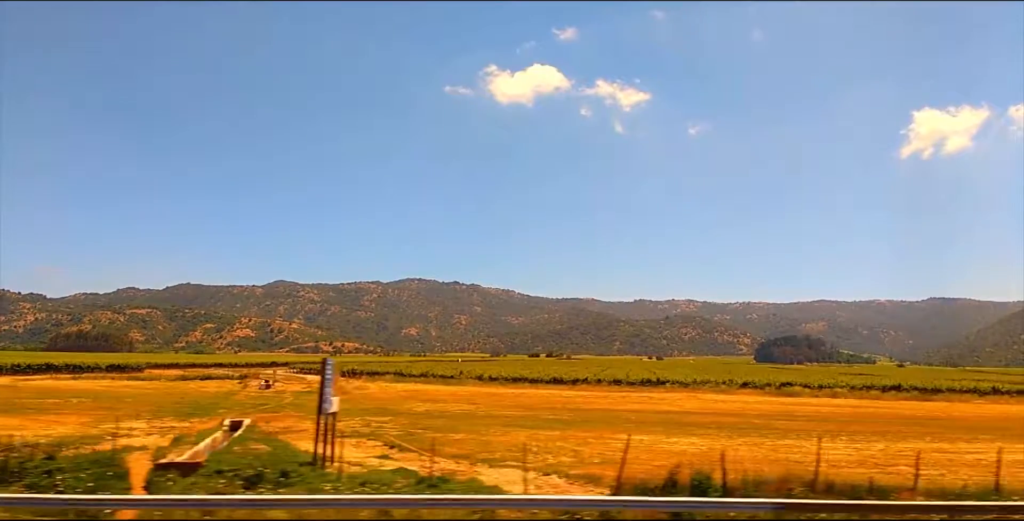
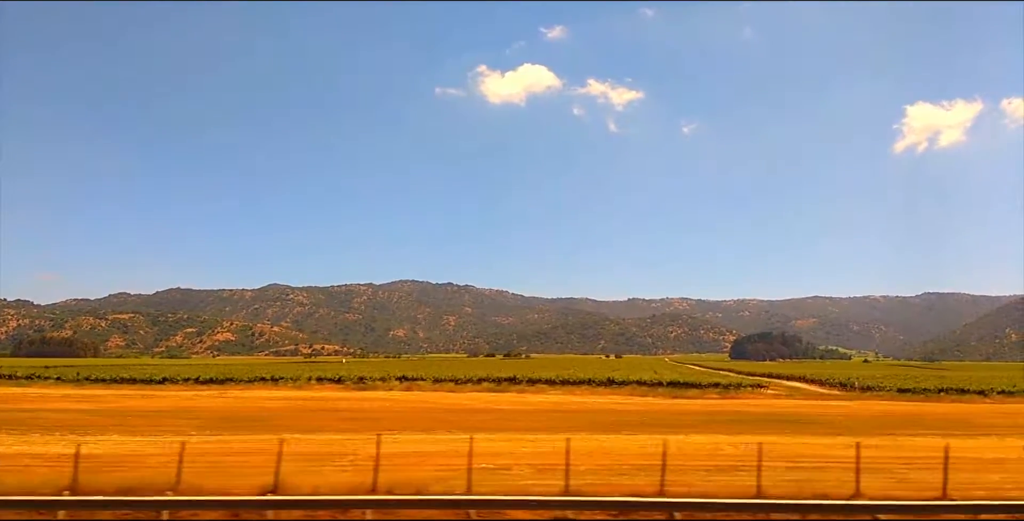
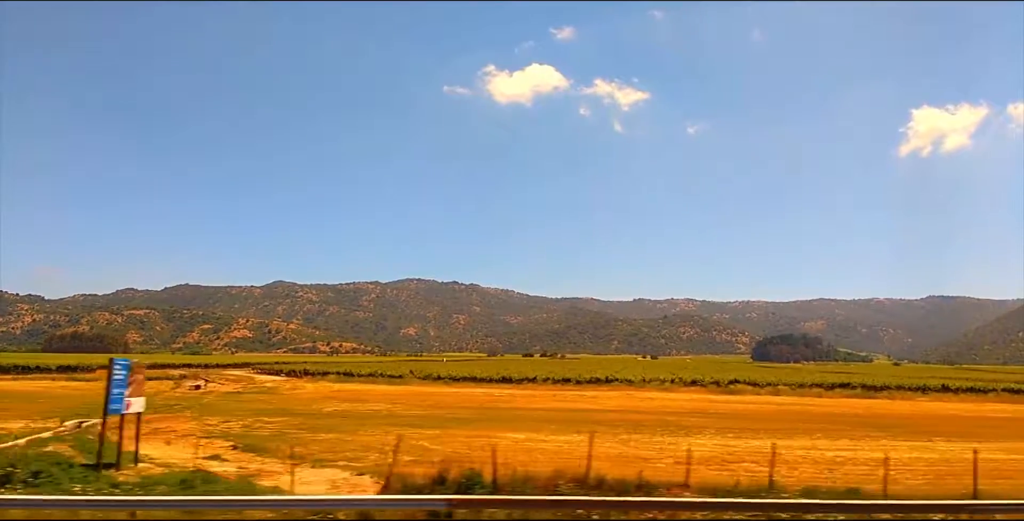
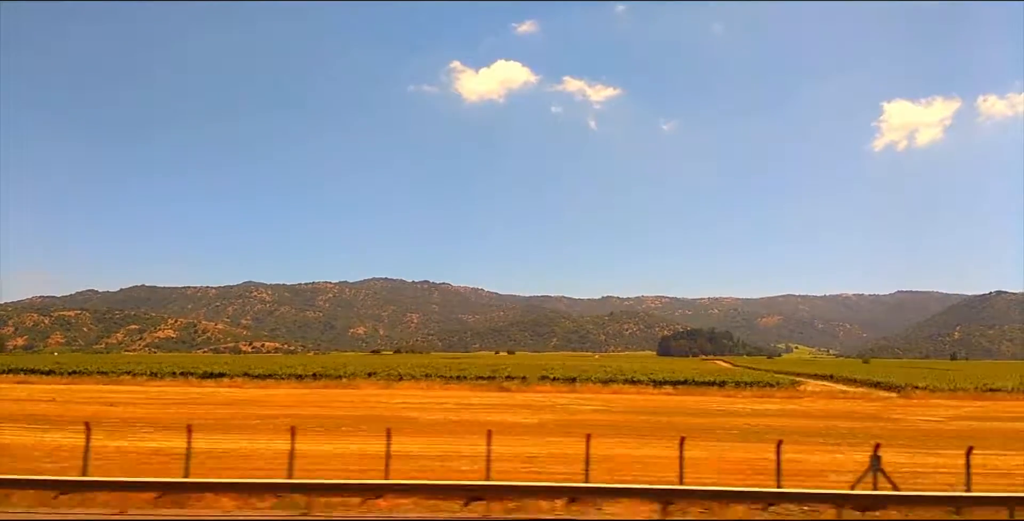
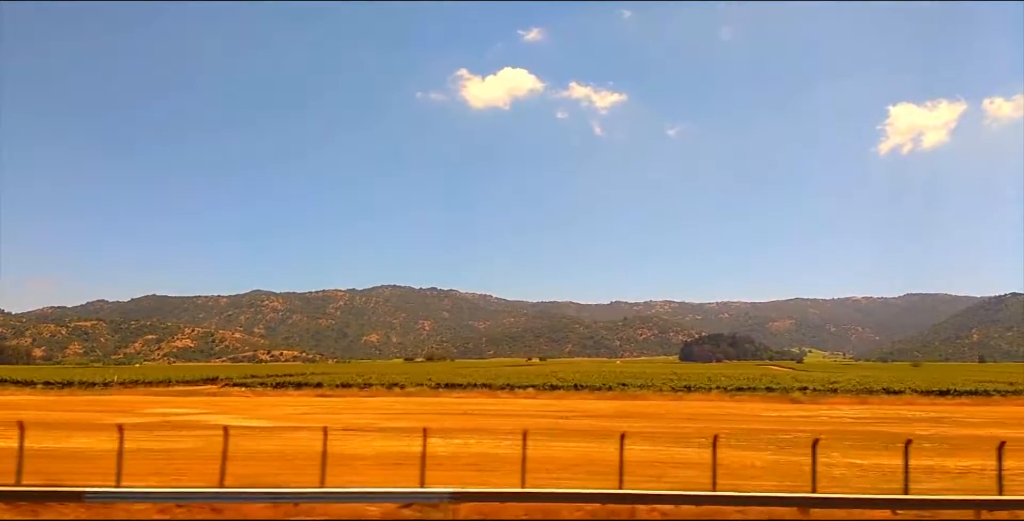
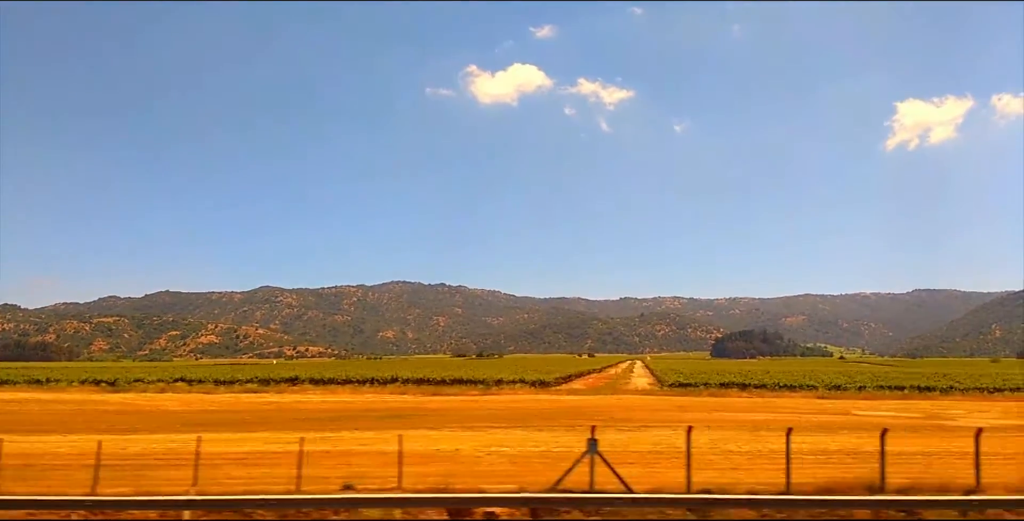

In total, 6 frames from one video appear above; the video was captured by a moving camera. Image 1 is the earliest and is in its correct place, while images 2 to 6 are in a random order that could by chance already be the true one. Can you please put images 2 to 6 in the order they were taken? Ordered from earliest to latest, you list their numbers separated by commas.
3, 2, 6, 5, 4
